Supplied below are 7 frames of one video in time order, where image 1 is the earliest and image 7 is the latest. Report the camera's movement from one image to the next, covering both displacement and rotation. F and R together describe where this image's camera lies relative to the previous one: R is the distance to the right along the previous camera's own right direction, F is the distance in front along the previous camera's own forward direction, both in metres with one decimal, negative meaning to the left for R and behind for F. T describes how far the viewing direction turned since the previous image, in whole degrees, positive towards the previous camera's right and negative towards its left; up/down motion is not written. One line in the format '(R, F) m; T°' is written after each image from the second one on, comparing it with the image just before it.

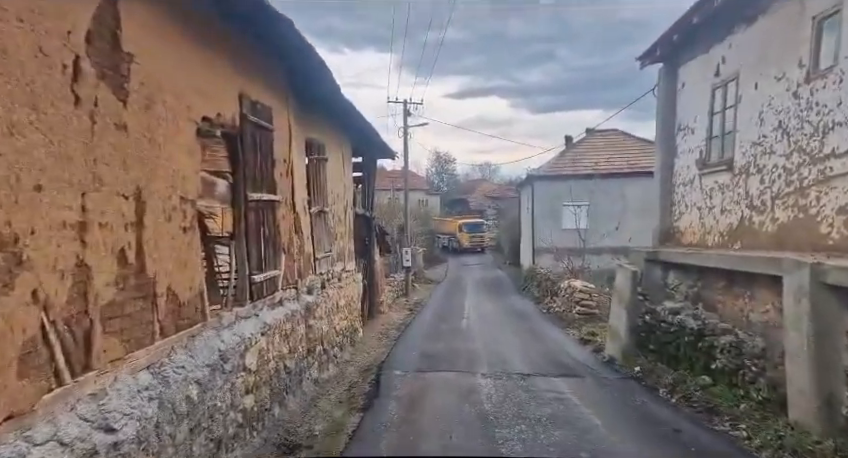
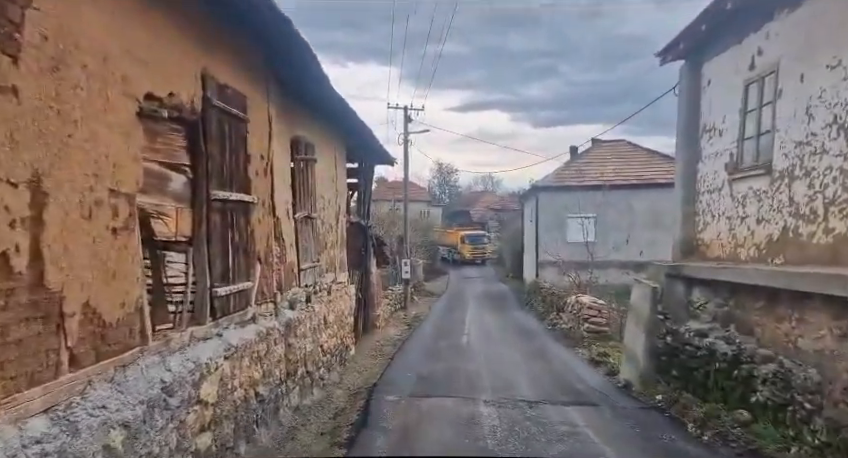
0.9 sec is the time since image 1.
(+0.1, +0.8) m; 0°
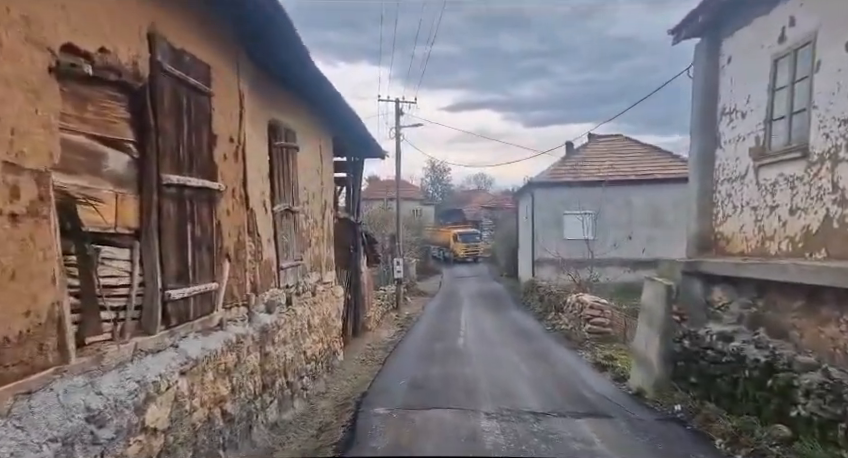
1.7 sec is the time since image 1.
(0.0, +0.7) m; +1°
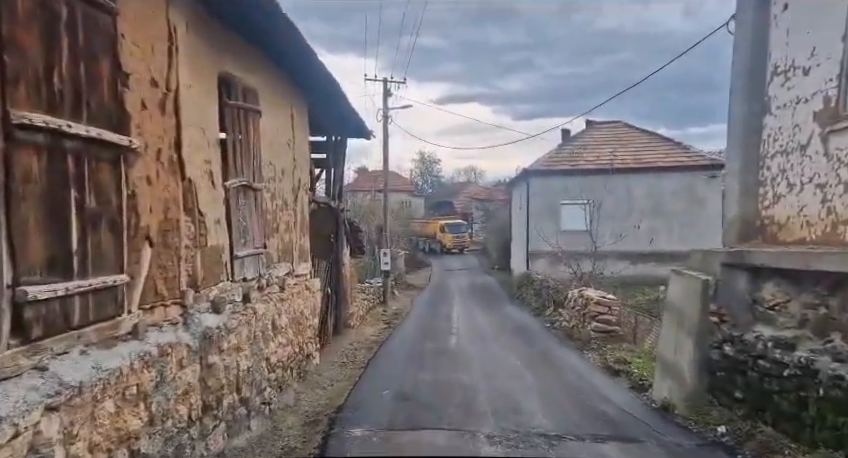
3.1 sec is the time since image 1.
(0.0, +1.2) m; +1°
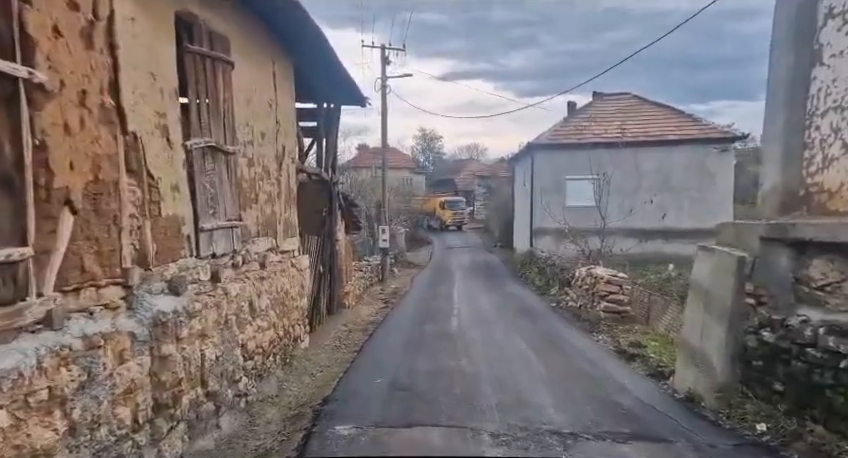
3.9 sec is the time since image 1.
(0.0, +0.7) m; 0°
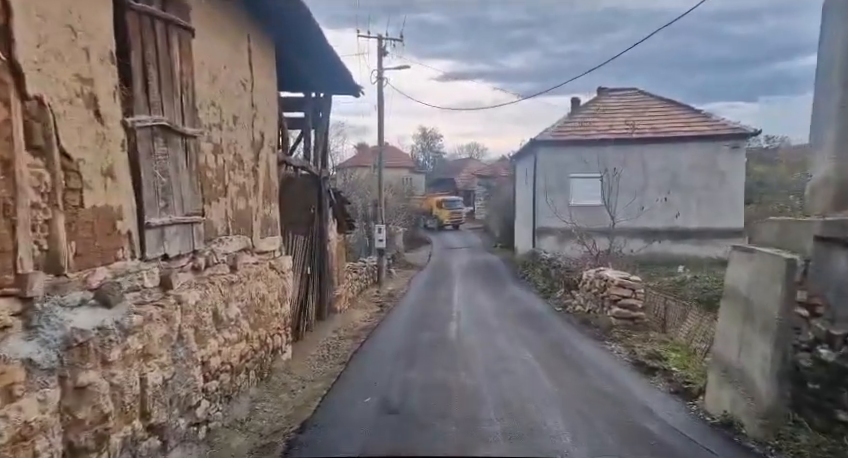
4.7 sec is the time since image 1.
(0.0, +0.8) m; 0°
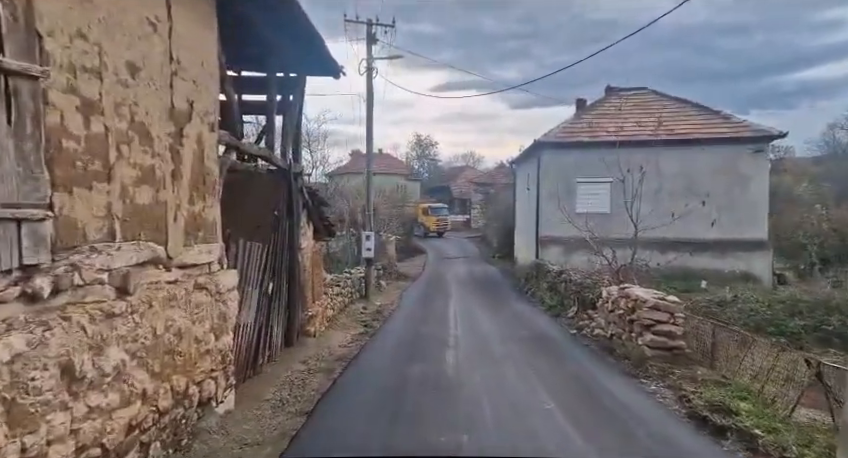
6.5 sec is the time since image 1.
(0.0, +1.8) m; 0°
